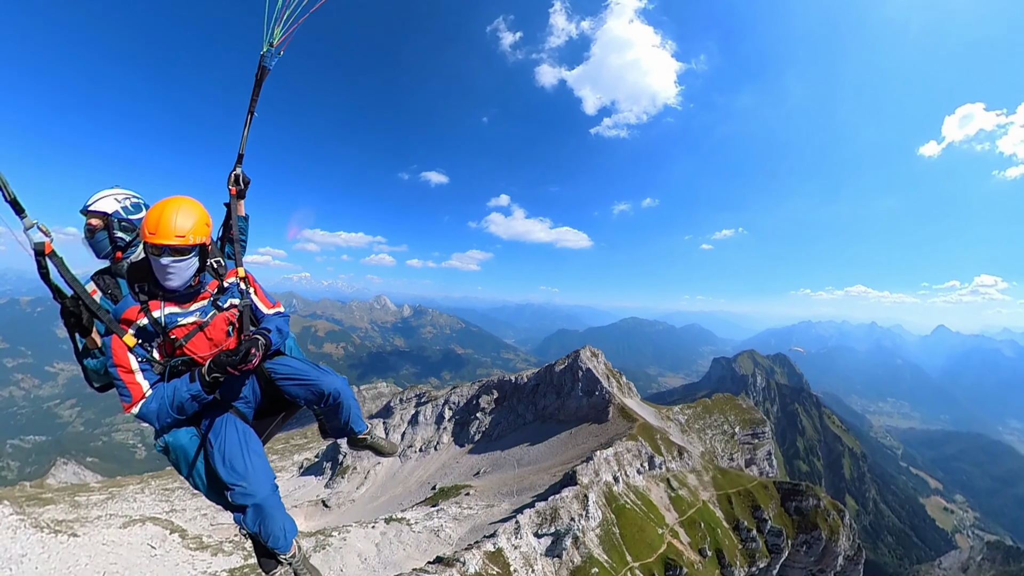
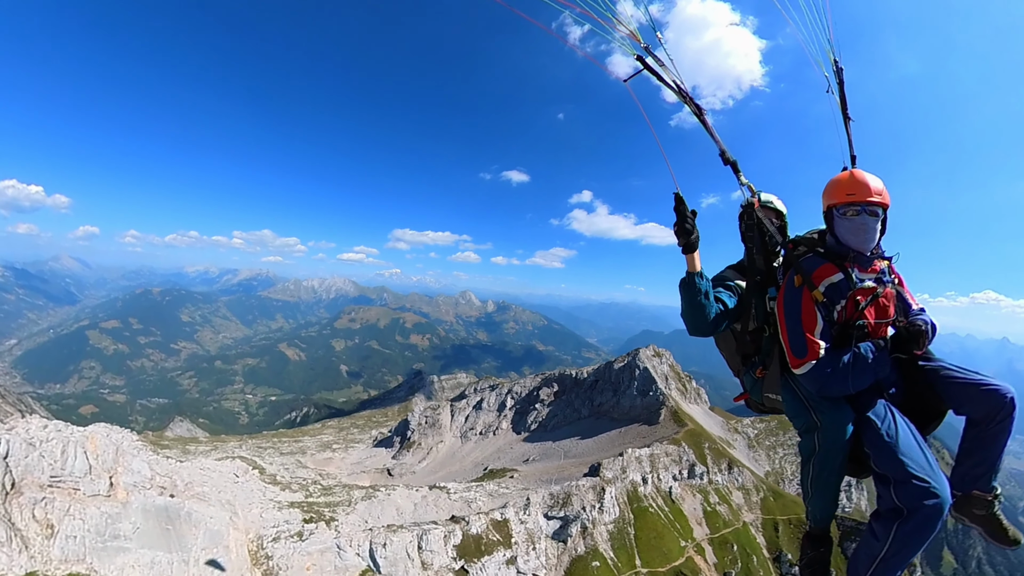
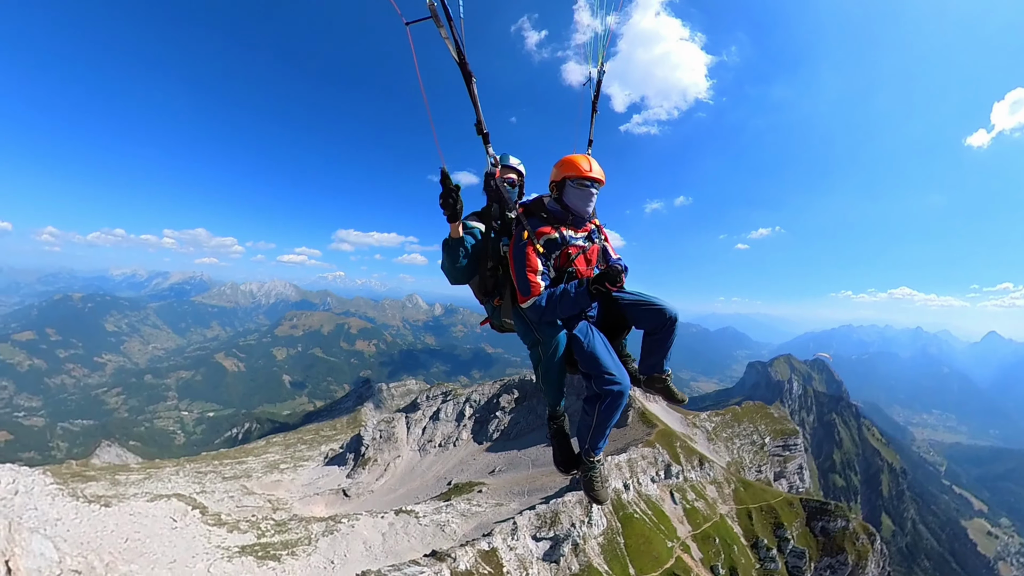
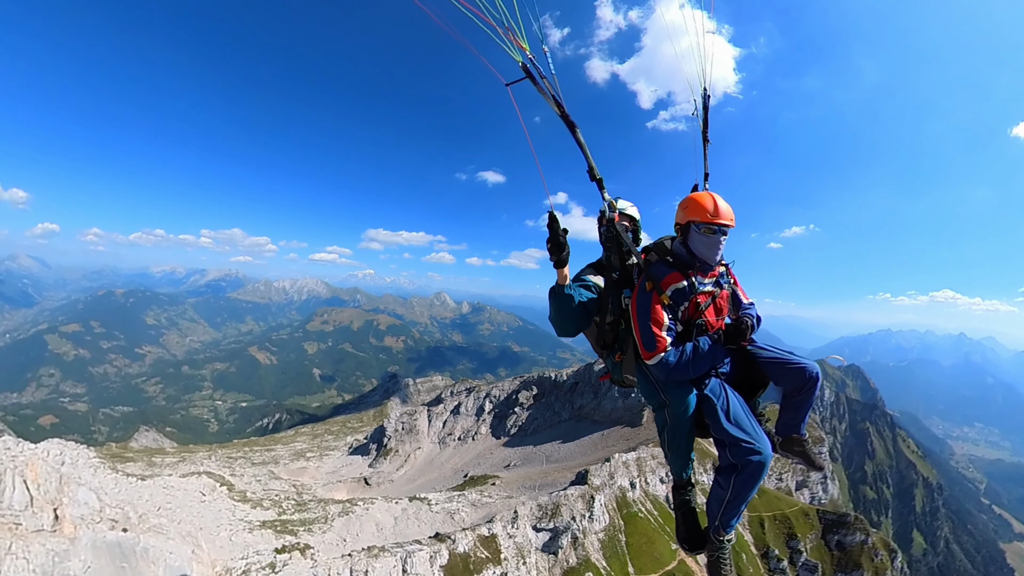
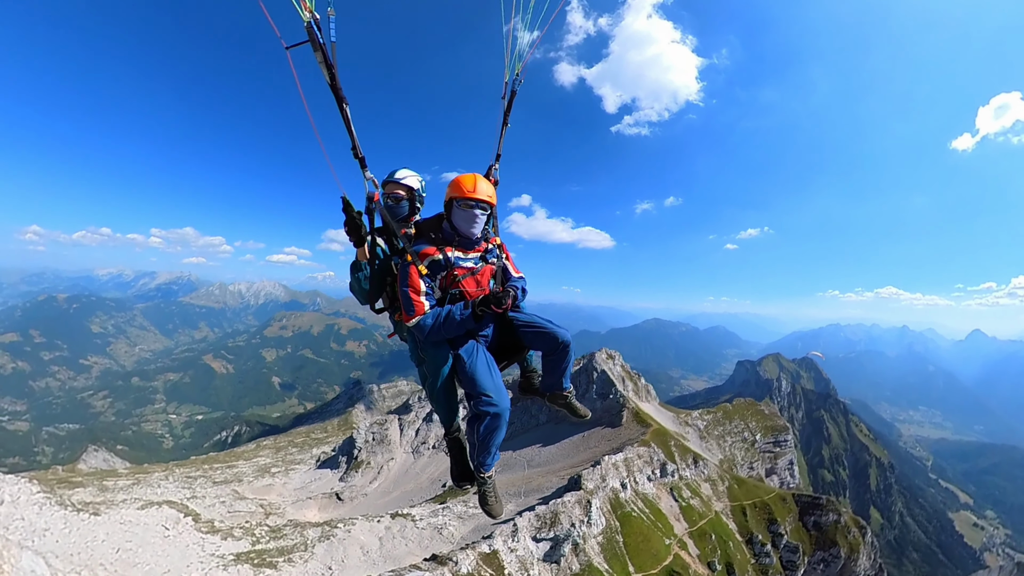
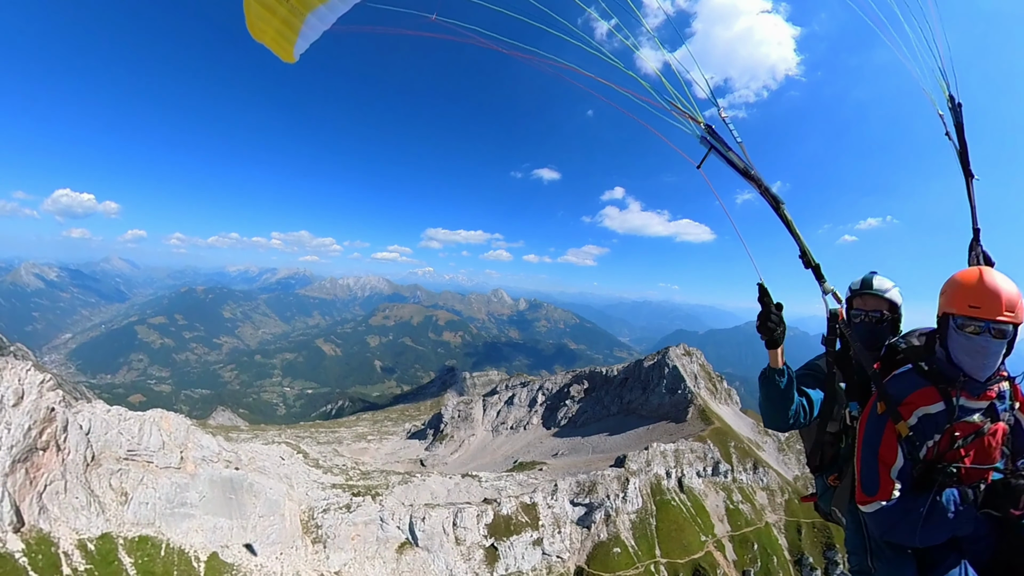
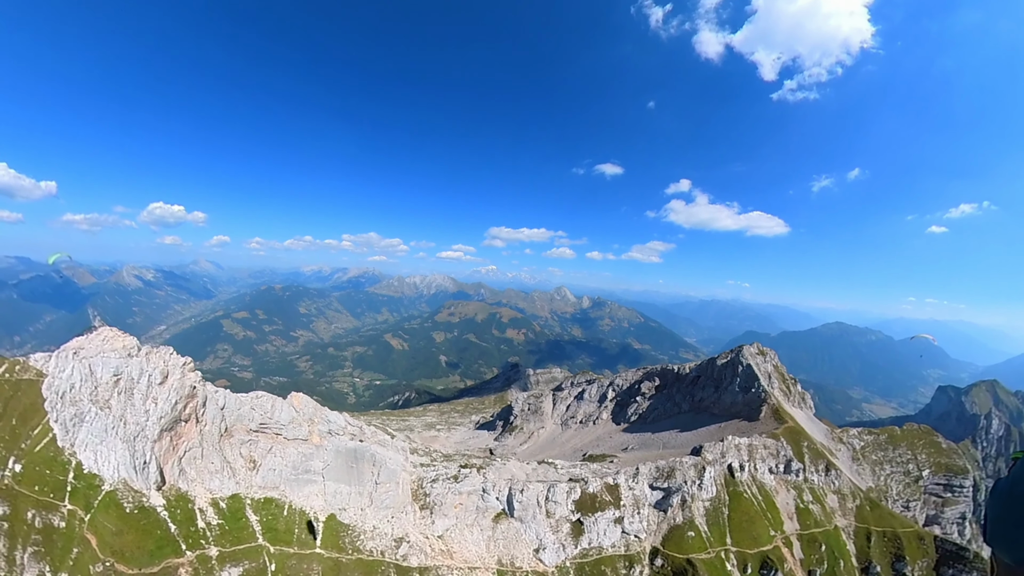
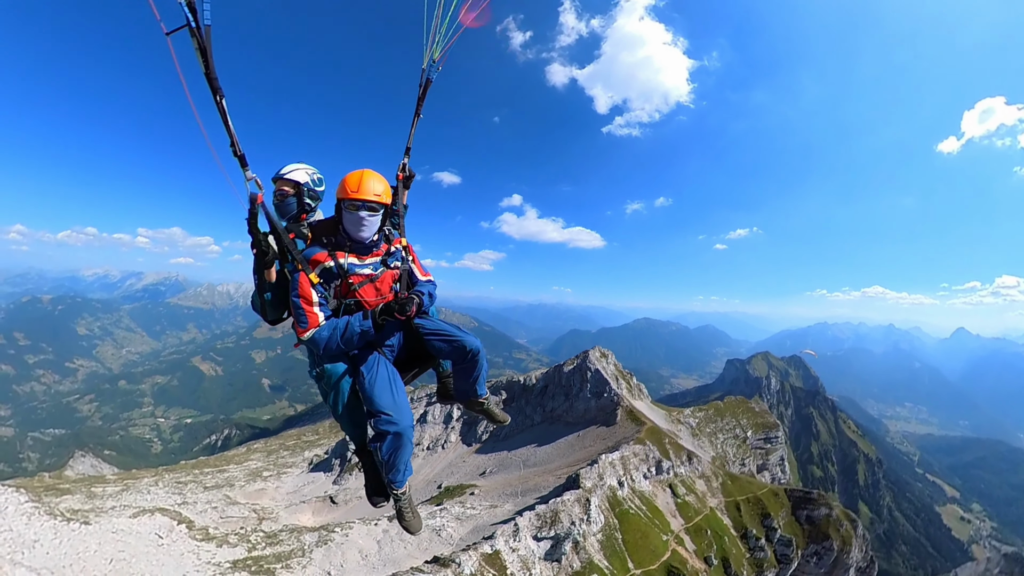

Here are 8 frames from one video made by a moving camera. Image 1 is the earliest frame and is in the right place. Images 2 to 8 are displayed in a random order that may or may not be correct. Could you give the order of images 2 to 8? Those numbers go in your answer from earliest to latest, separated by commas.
8, 5, 3, 4, 2, 6, 7
